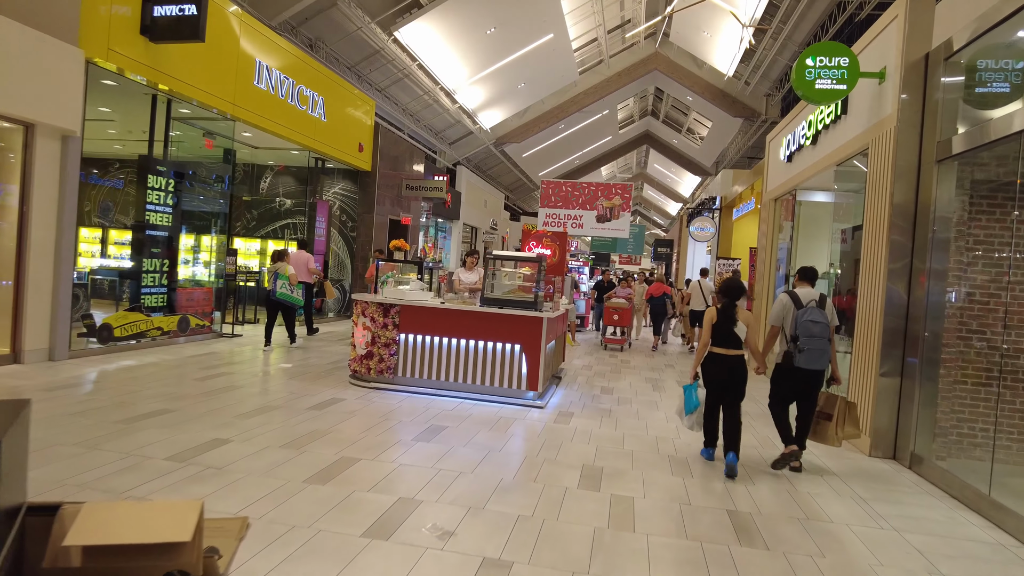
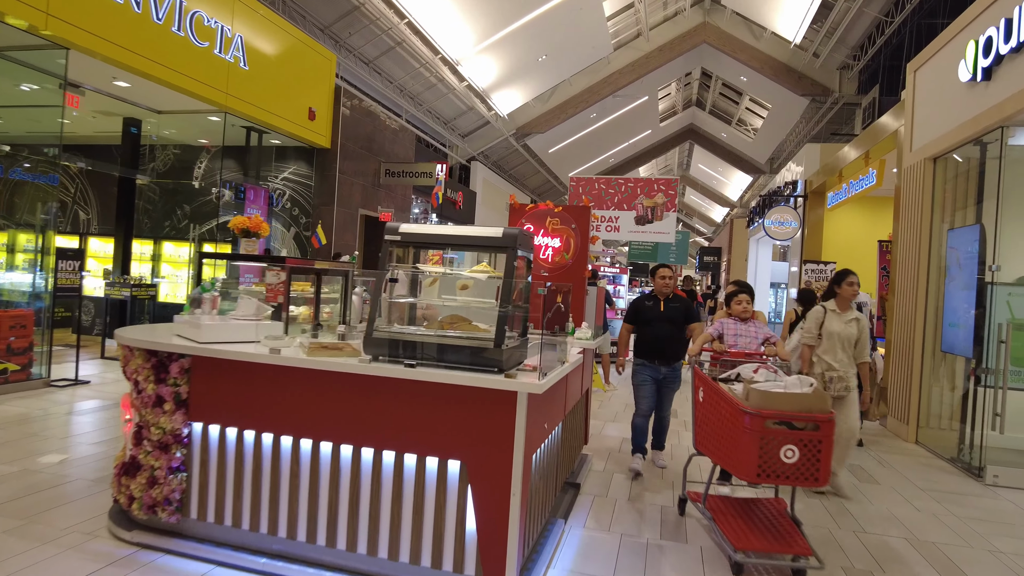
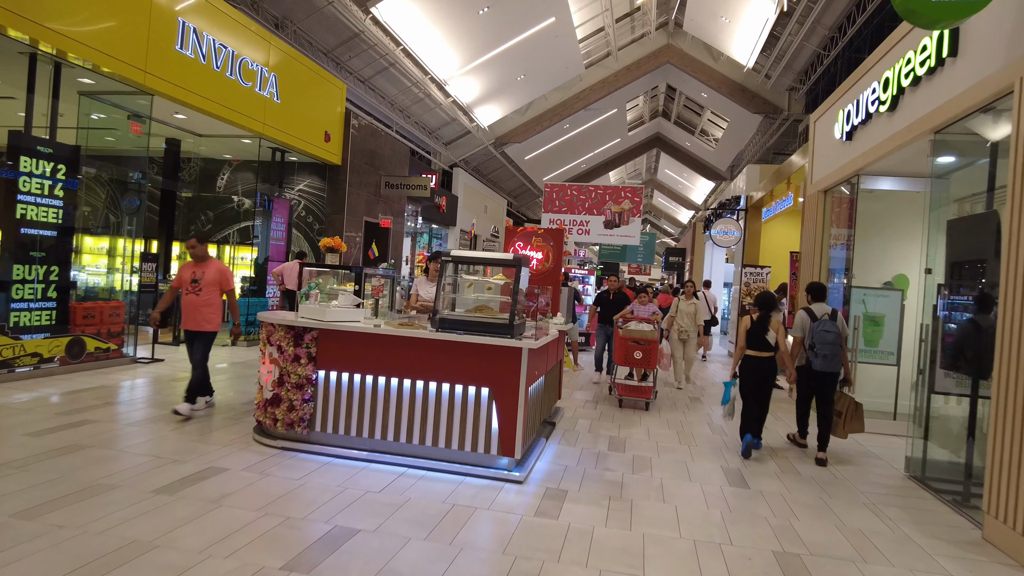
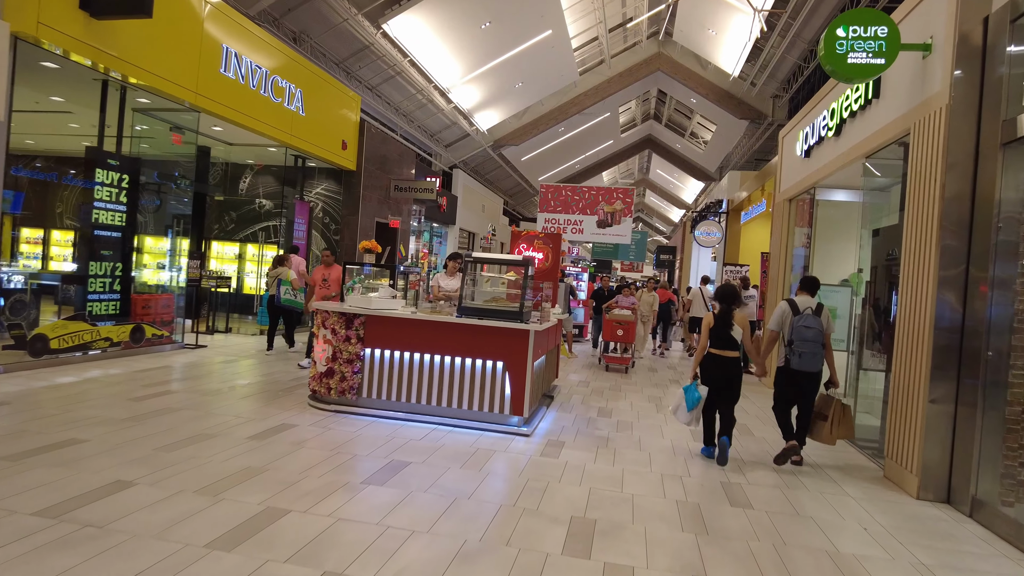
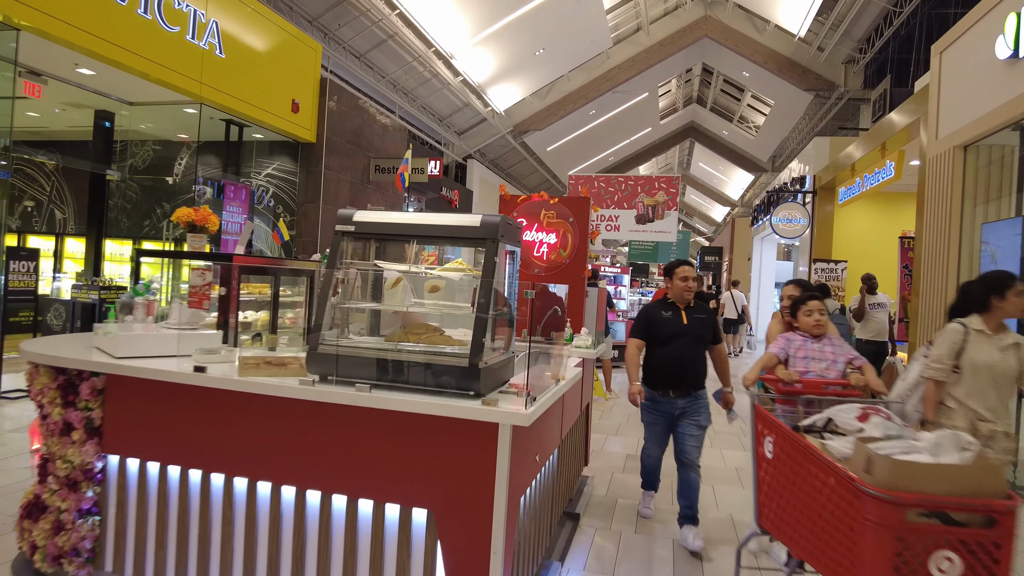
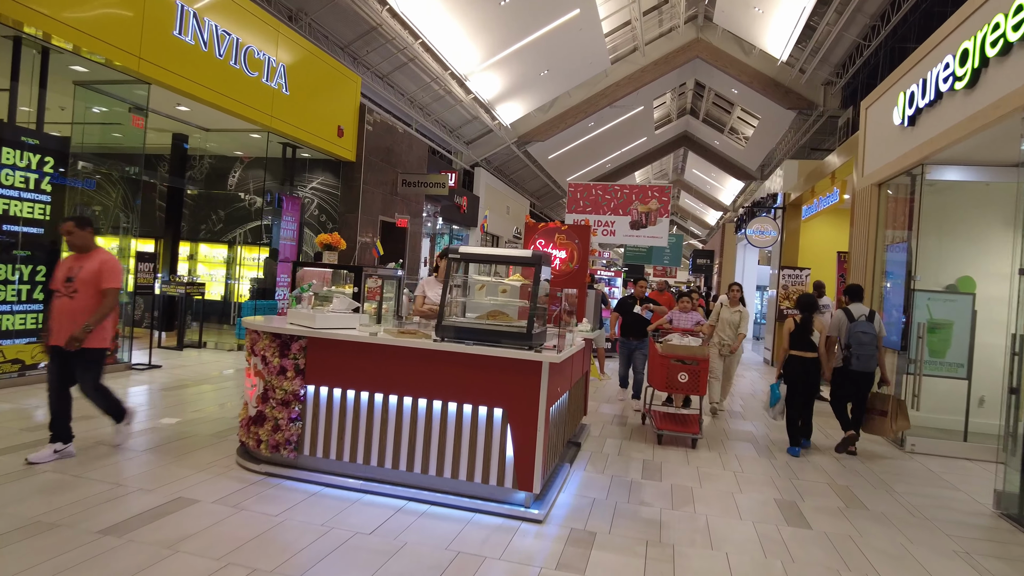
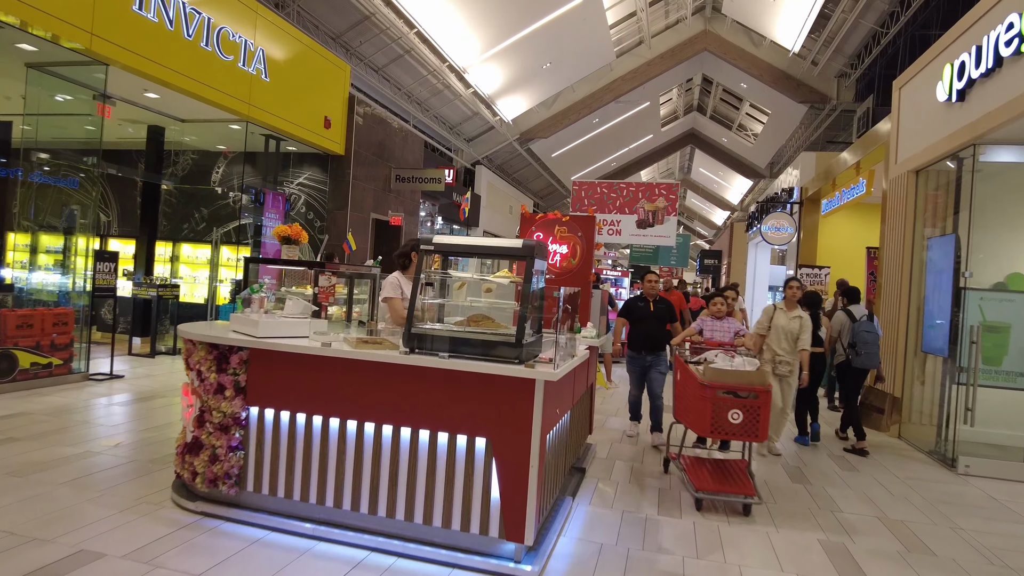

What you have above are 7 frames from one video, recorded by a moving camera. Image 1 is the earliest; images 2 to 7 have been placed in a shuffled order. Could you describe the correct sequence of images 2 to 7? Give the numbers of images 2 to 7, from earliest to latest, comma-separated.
4, 3, 6, 7, 2, 5
